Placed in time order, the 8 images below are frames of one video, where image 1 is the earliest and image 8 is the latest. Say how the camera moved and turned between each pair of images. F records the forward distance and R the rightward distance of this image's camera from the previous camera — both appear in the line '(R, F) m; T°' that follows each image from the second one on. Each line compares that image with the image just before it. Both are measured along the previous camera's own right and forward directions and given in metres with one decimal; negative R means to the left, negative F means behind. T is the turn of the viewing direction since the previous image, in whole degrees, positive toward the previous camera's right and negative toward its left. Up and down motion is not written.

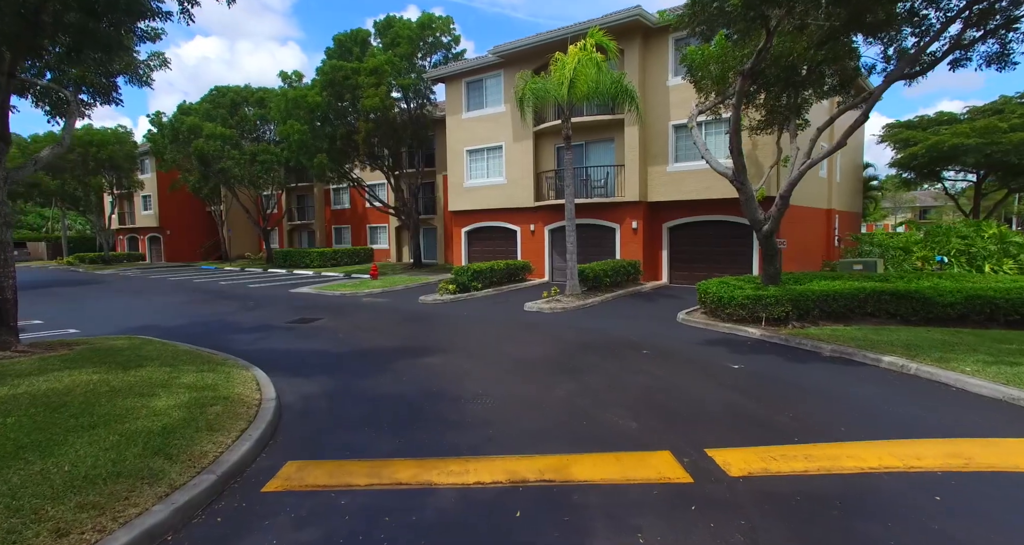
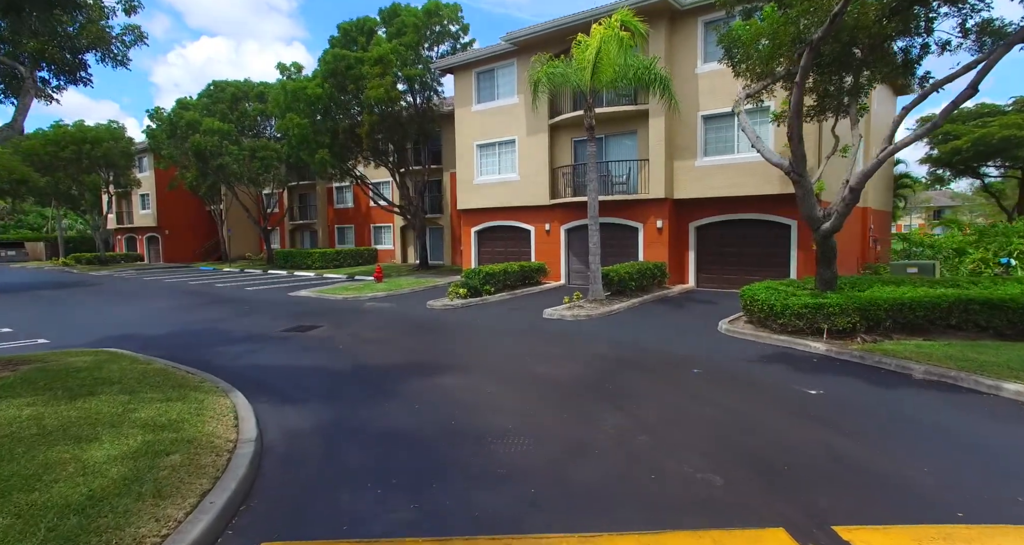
(-0.3, +1.3) m; 0°
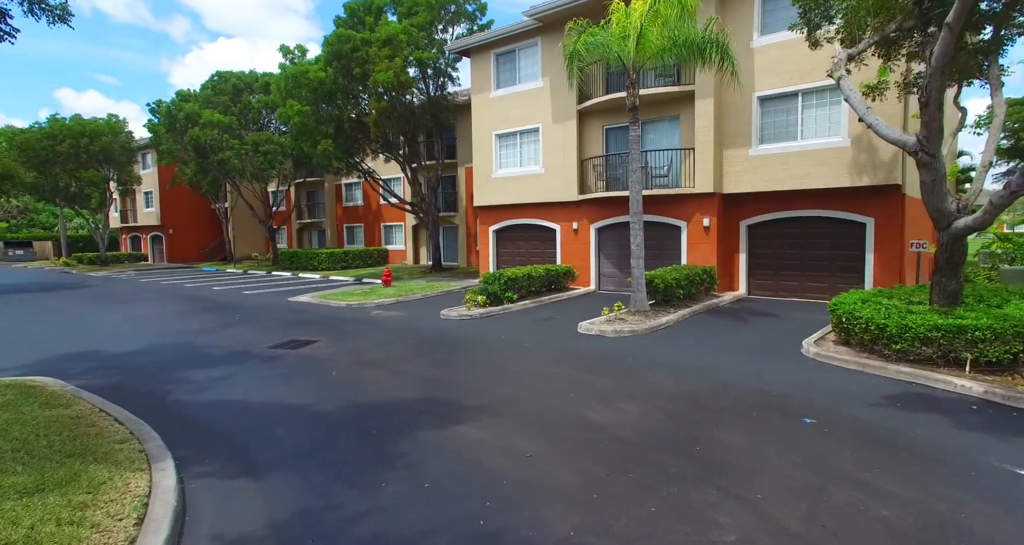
(-0.3, +2.0) m; -1°
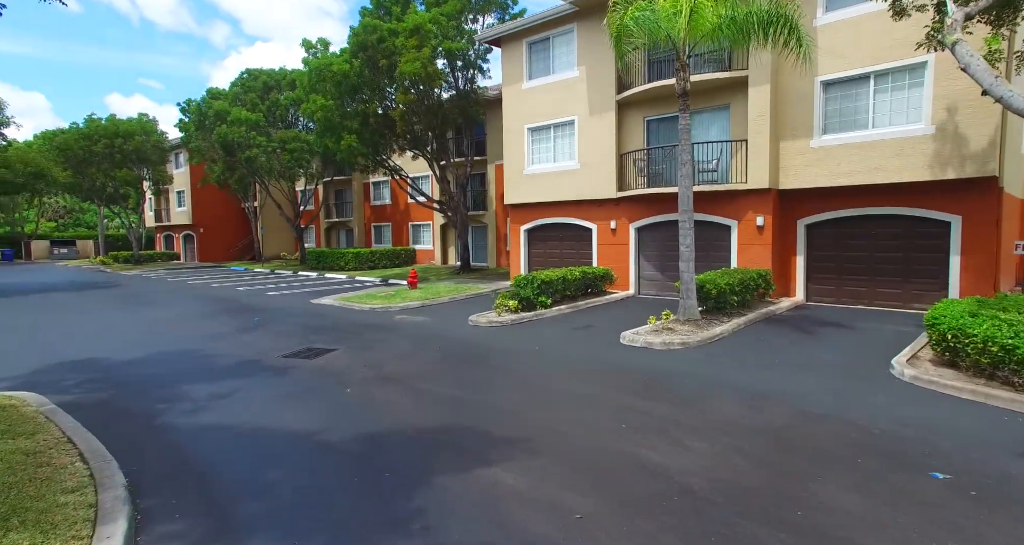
(-0.1, +1.1) m; -3°
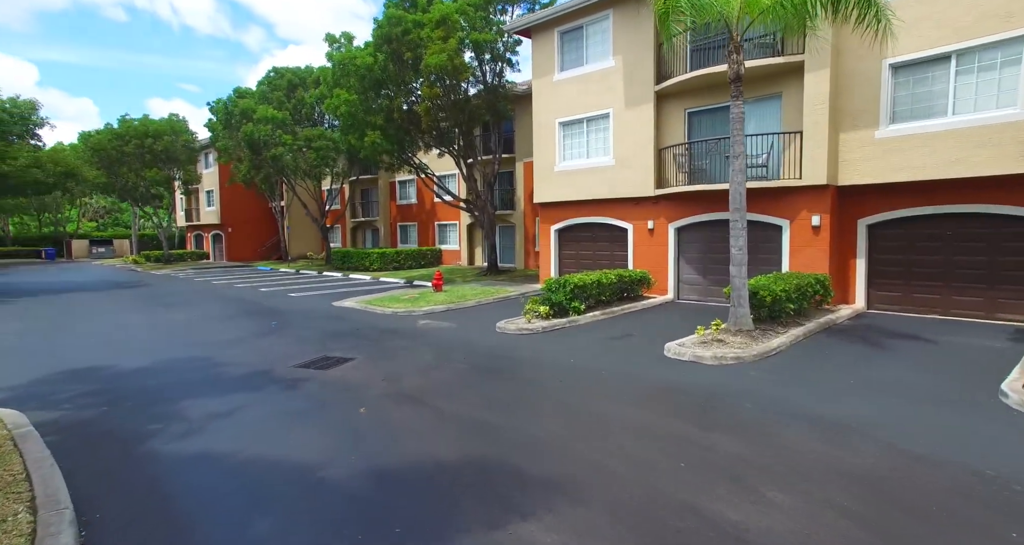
(-0.1, +0.9) m; -3°
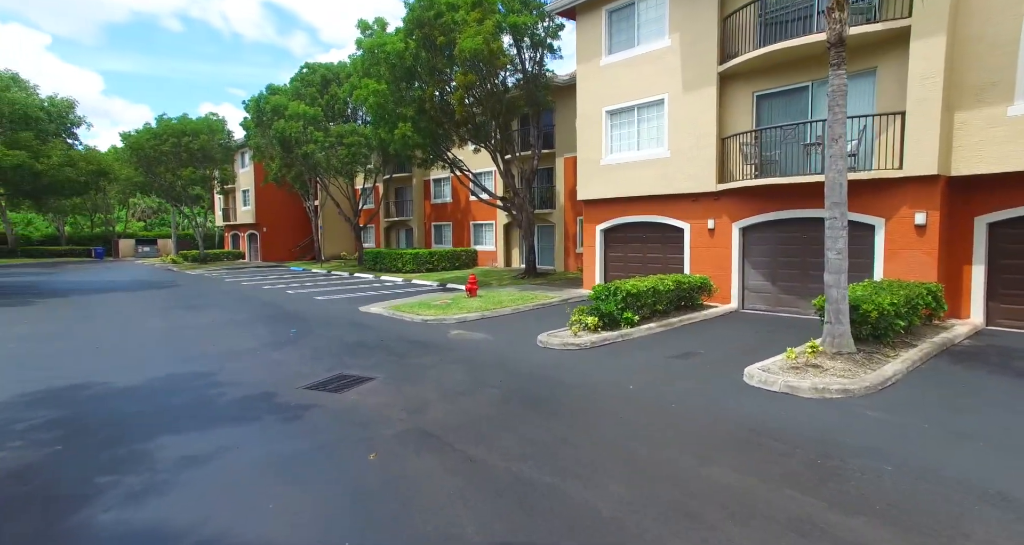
(-0.1, +1.5) m; -4°
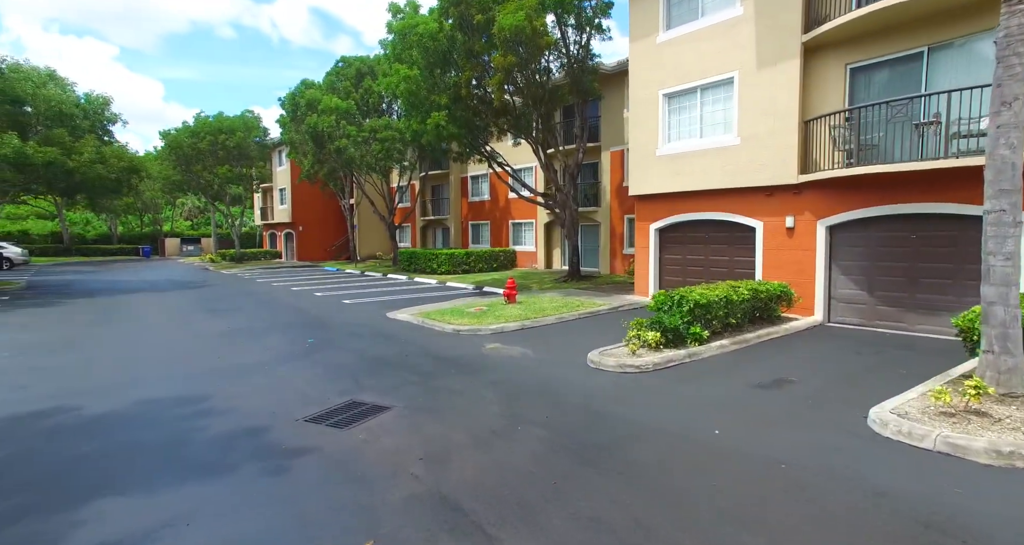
(-0.1, +1.6) m; -4°
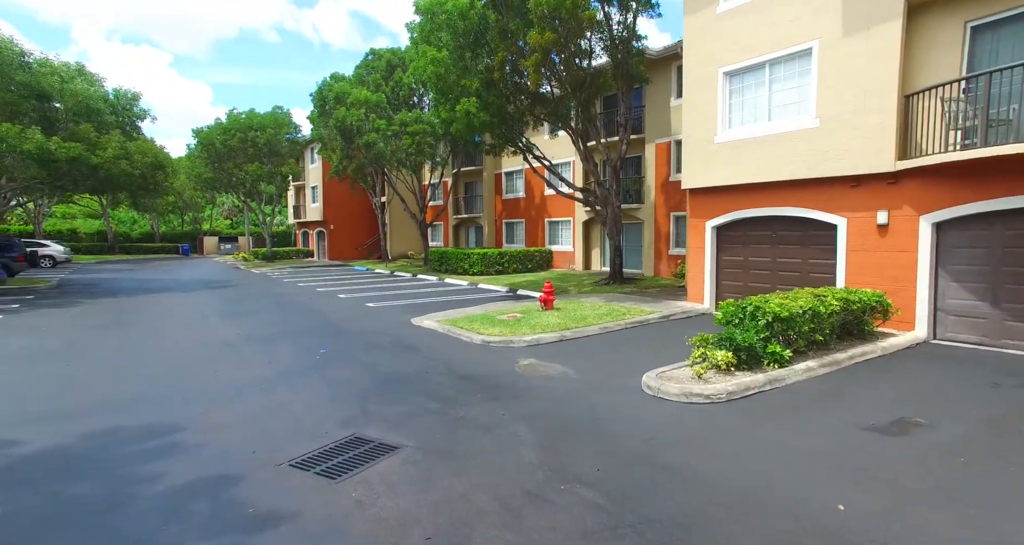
(-0.1, +1.5) m; -4°
